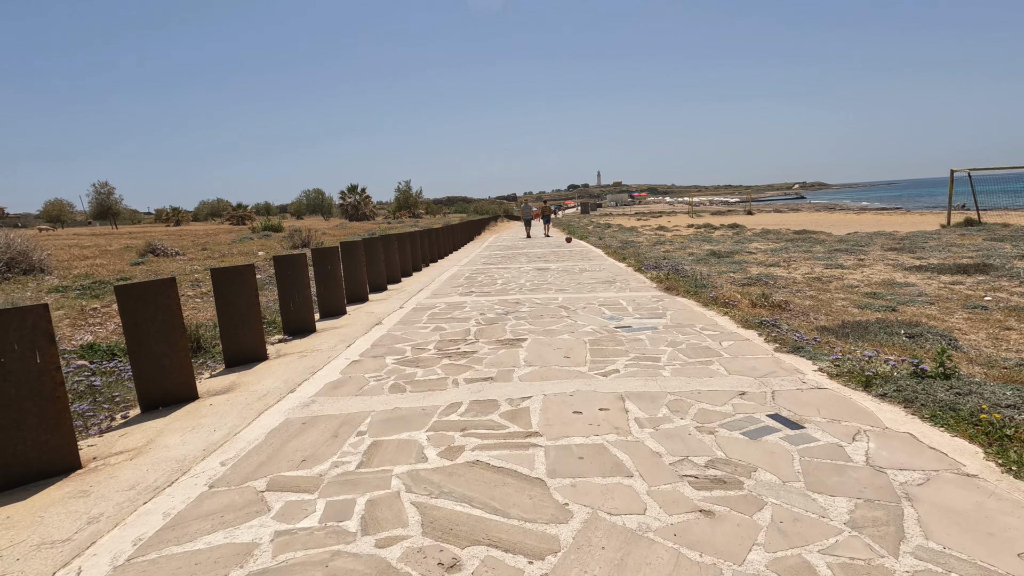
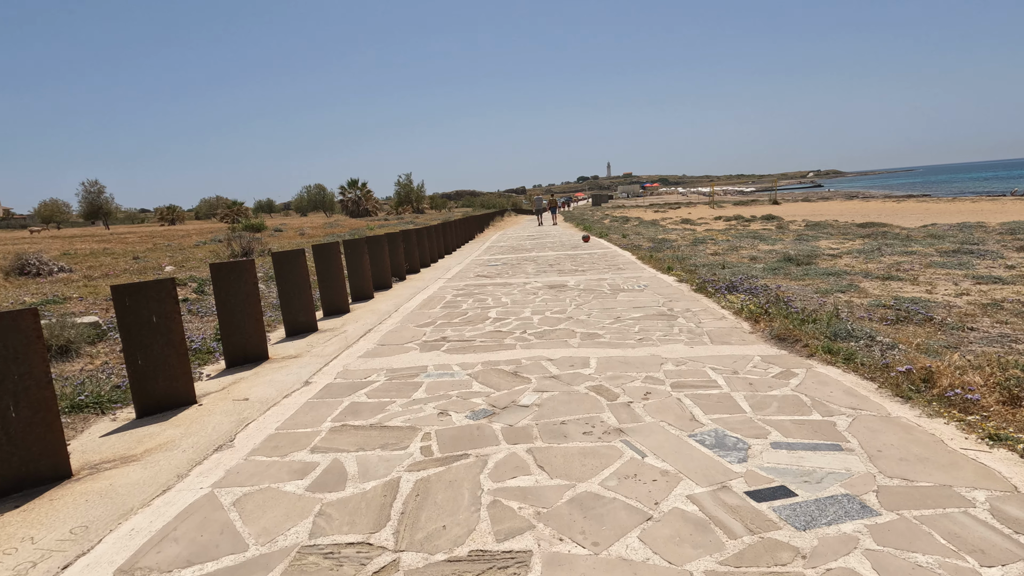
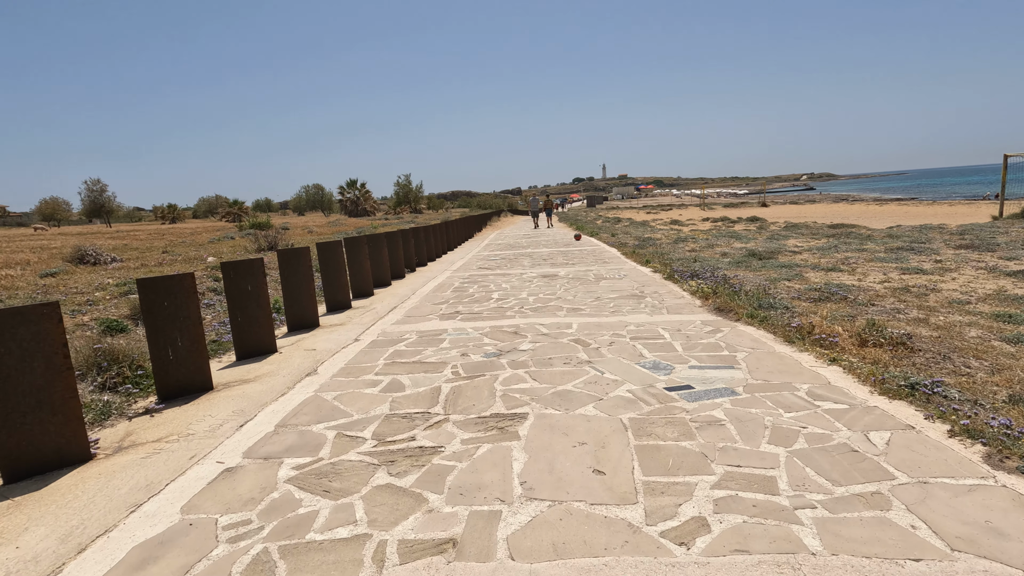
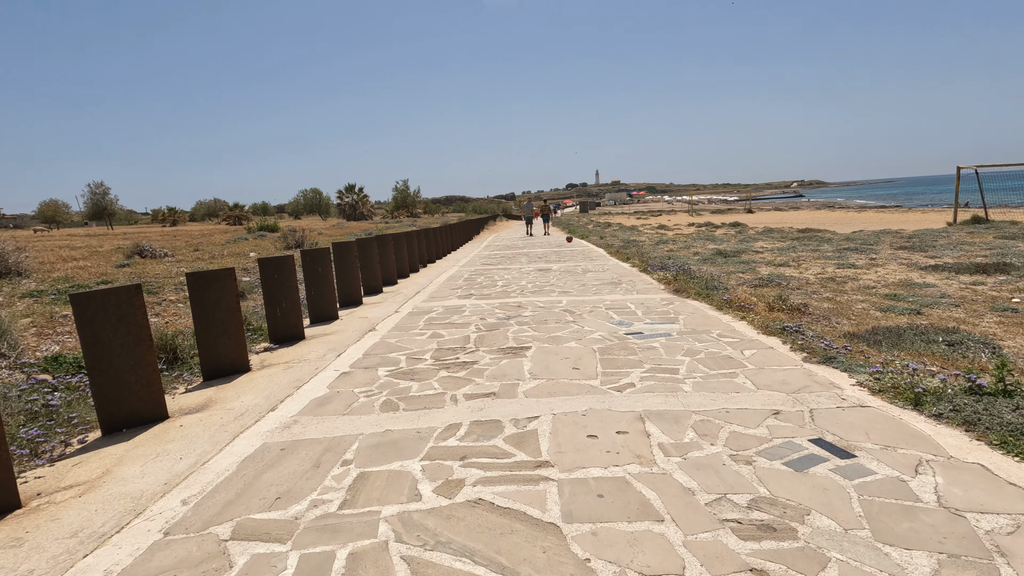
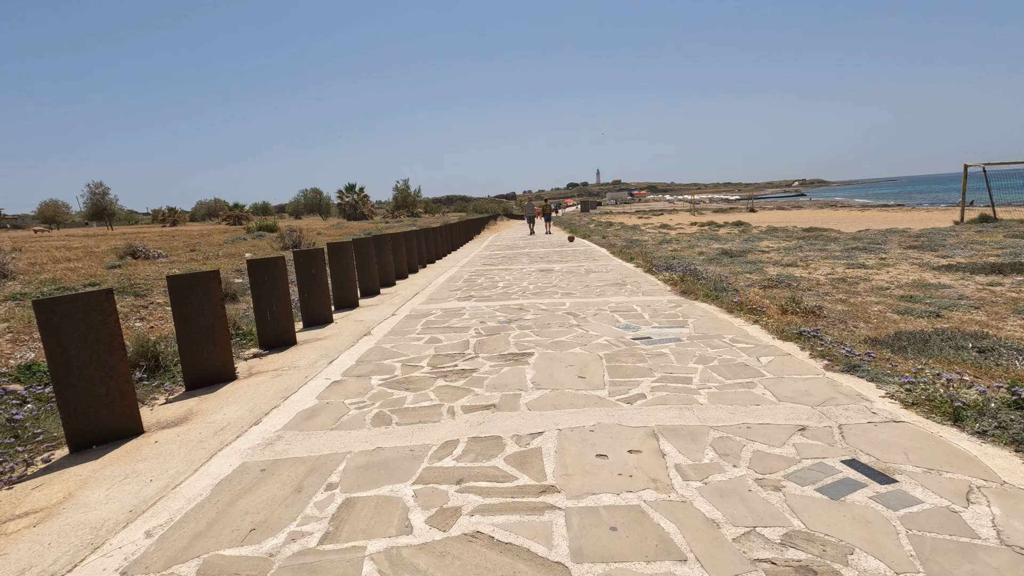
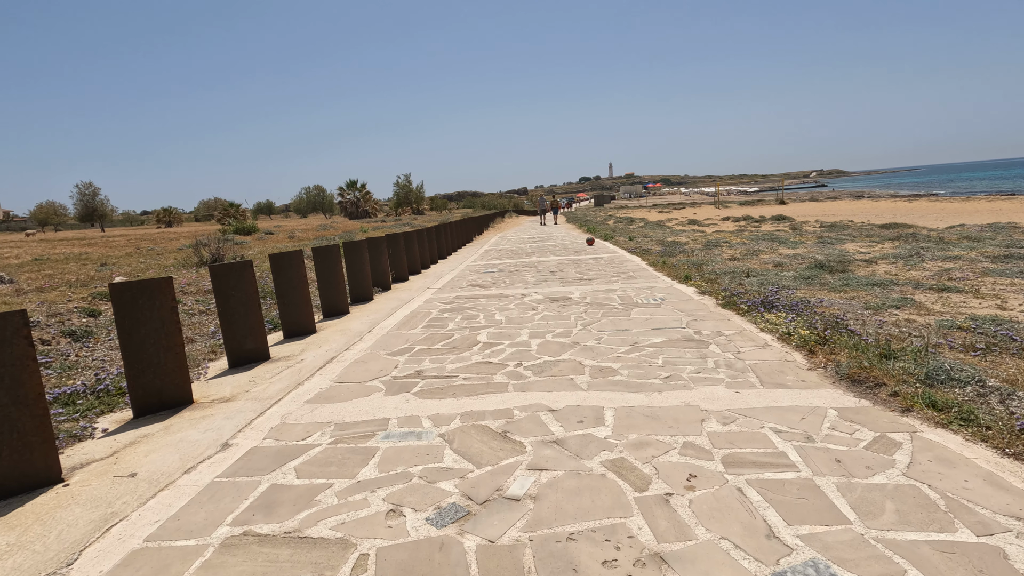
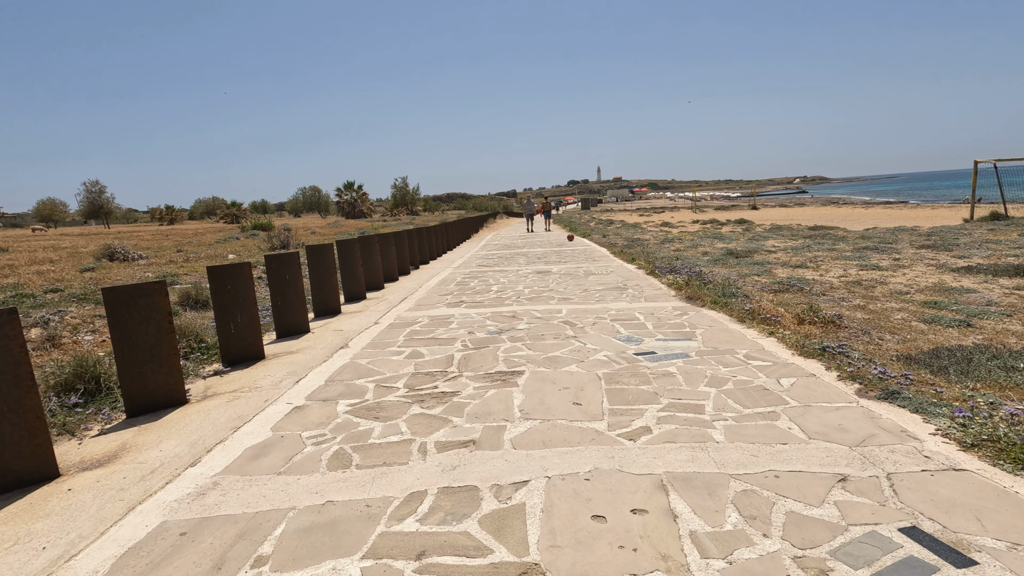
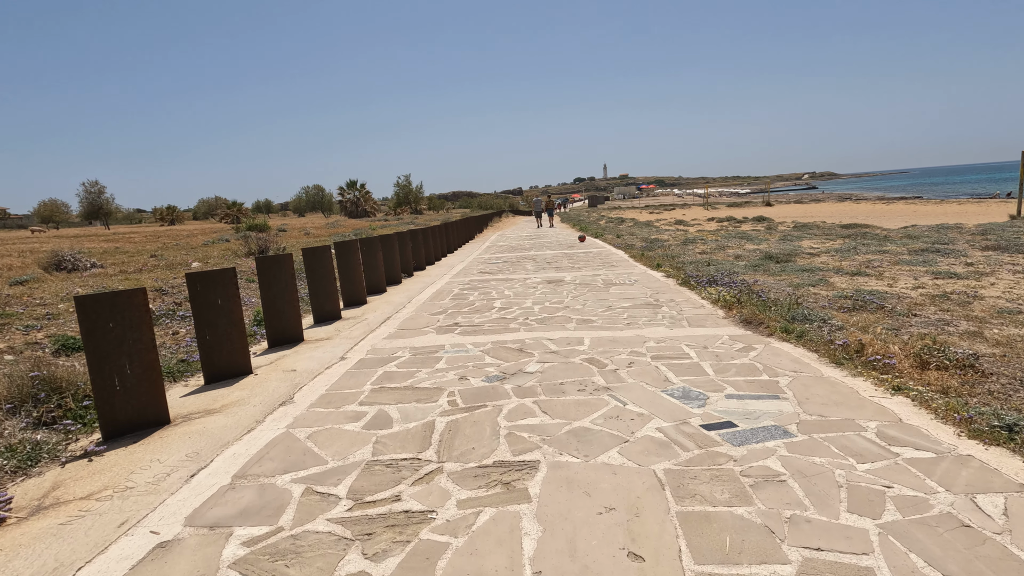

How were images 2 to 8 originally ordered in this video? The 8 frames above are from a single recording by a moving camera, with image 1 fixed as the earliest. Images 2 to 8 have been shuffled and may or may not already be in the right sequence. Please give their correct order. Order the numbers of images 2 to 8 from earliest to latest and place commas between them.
4, 5, 7, 3, 8, 2, 6
